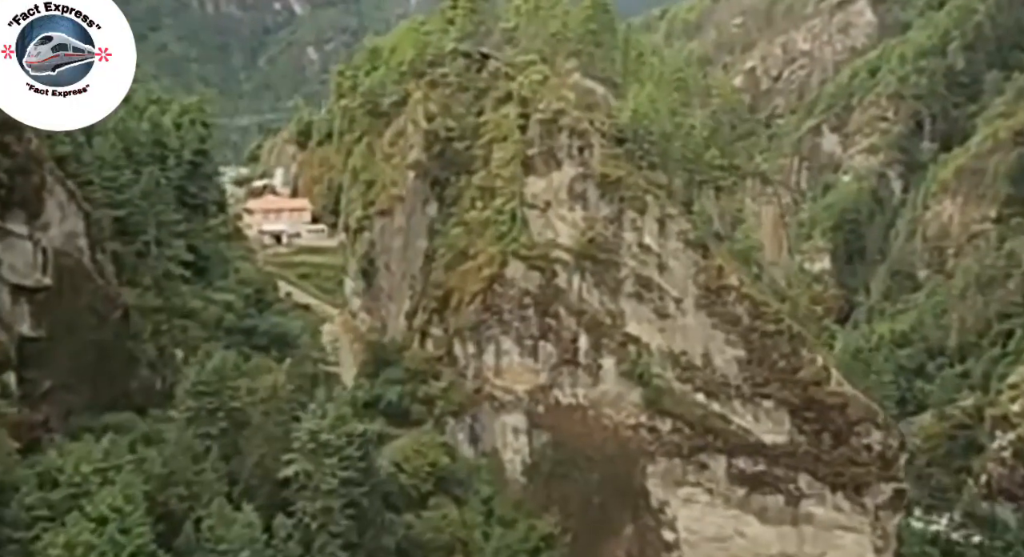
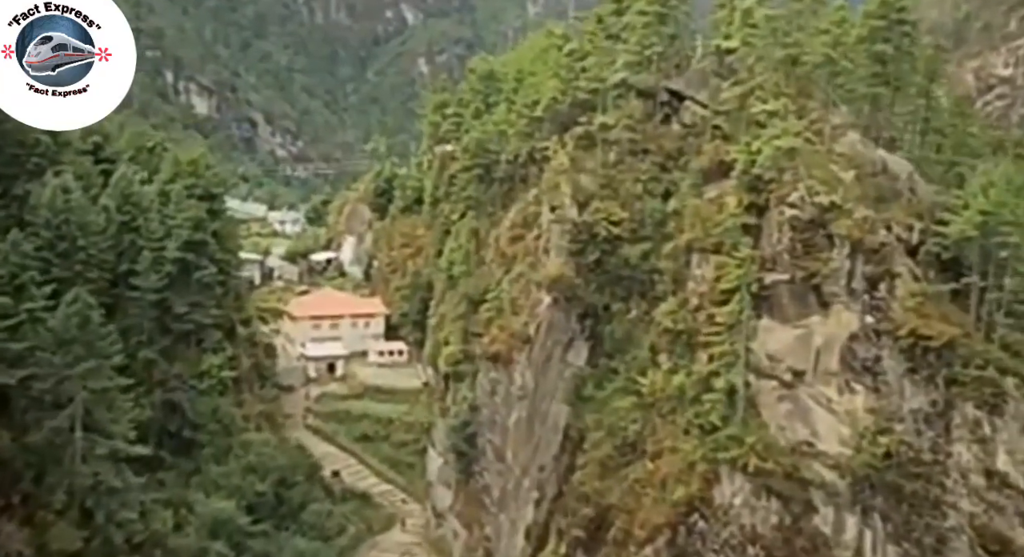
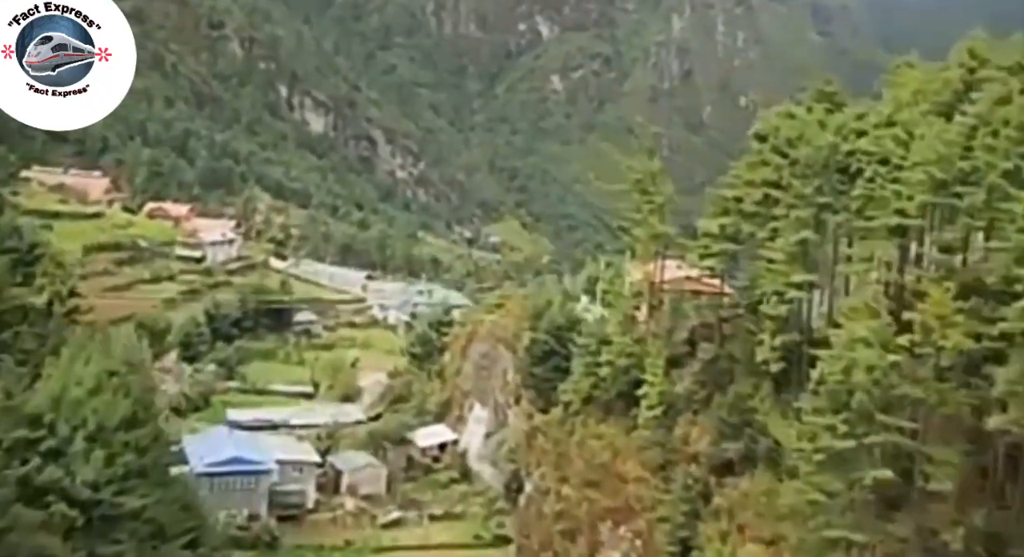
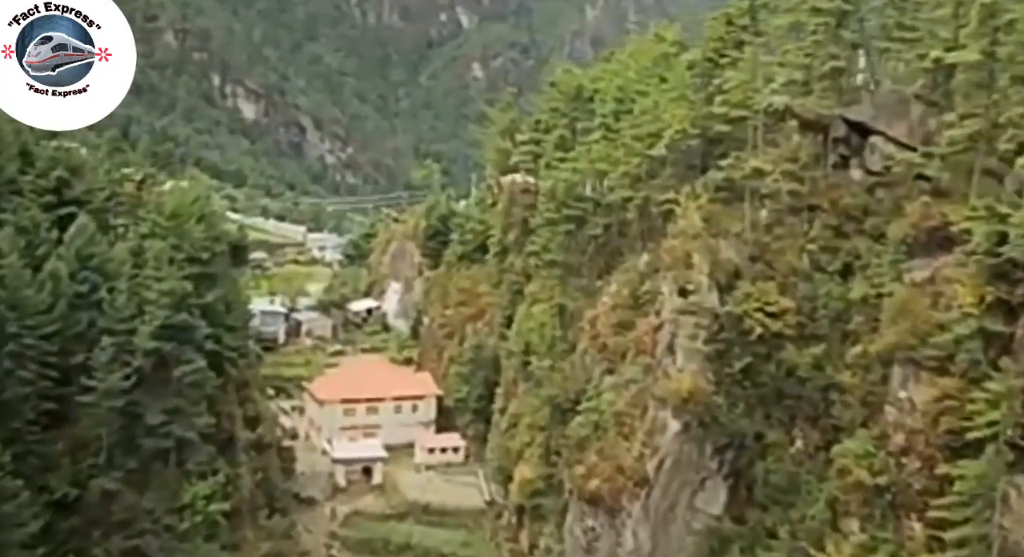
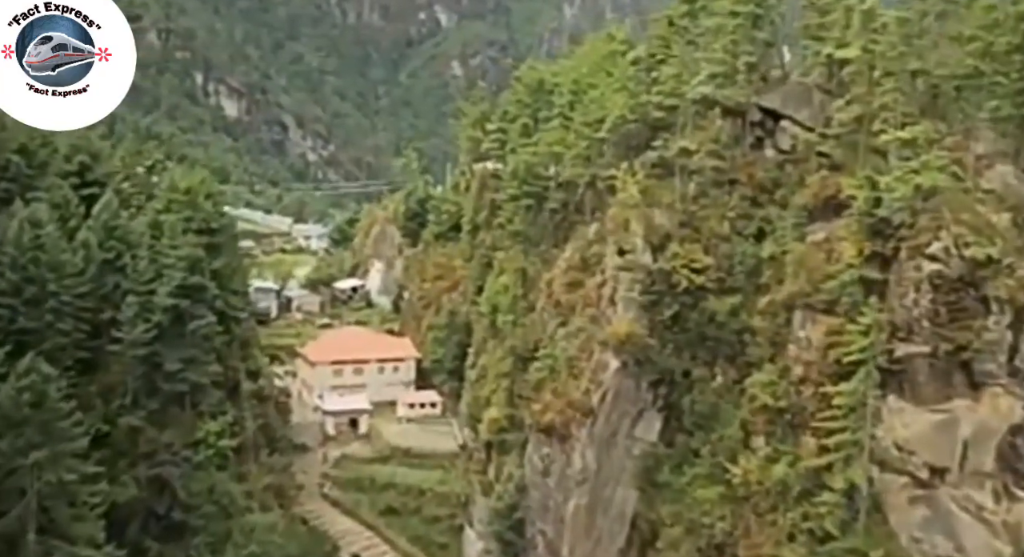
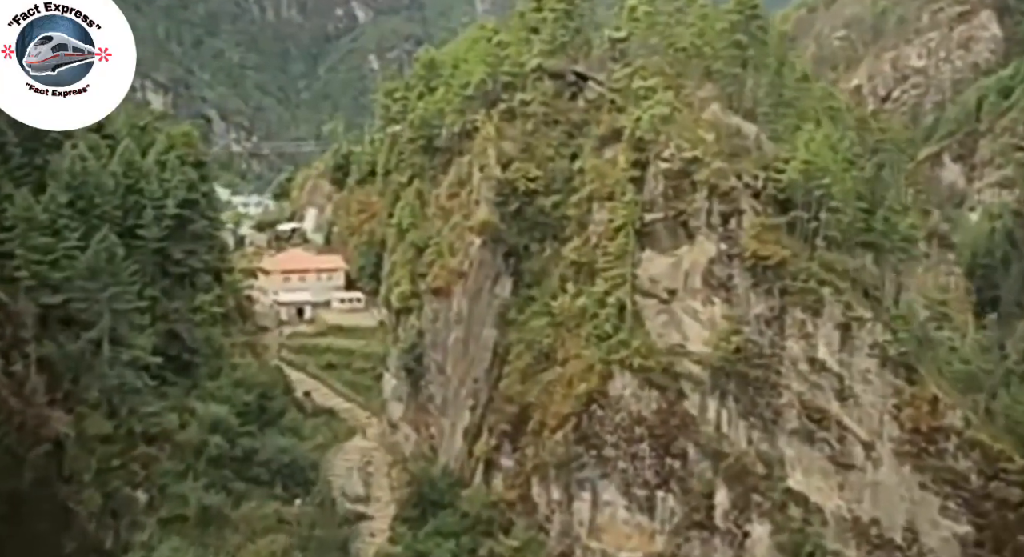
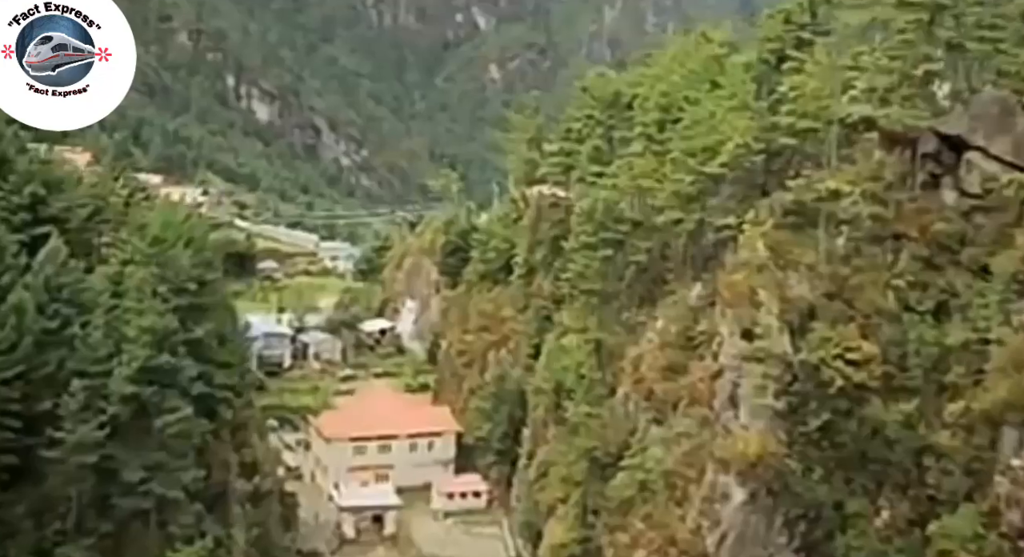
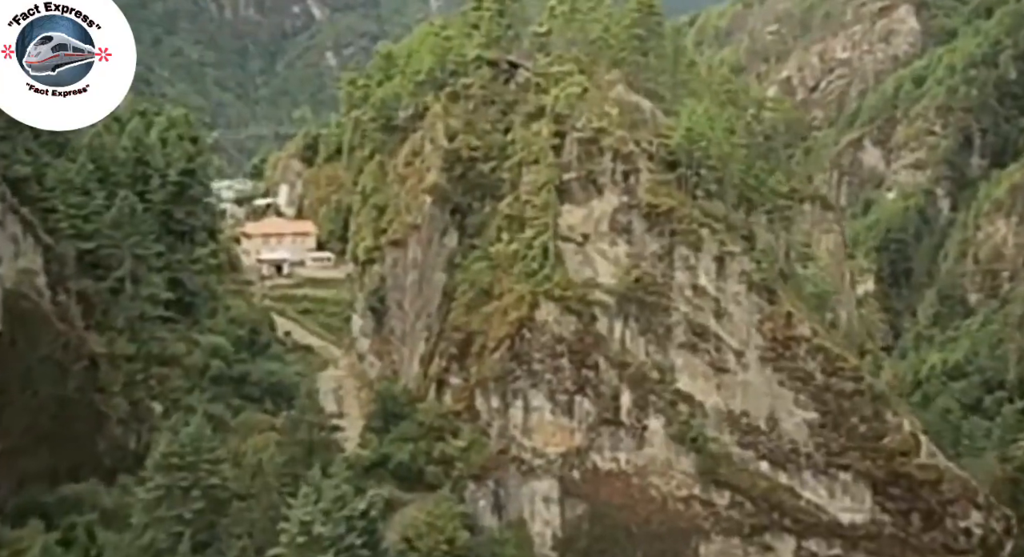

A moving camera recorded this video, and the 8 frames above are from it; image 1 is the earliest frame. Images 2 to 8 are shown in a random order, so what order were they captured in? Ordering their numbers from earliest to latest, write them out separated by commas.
8, 6, 2, 5, 4, 7, 3
